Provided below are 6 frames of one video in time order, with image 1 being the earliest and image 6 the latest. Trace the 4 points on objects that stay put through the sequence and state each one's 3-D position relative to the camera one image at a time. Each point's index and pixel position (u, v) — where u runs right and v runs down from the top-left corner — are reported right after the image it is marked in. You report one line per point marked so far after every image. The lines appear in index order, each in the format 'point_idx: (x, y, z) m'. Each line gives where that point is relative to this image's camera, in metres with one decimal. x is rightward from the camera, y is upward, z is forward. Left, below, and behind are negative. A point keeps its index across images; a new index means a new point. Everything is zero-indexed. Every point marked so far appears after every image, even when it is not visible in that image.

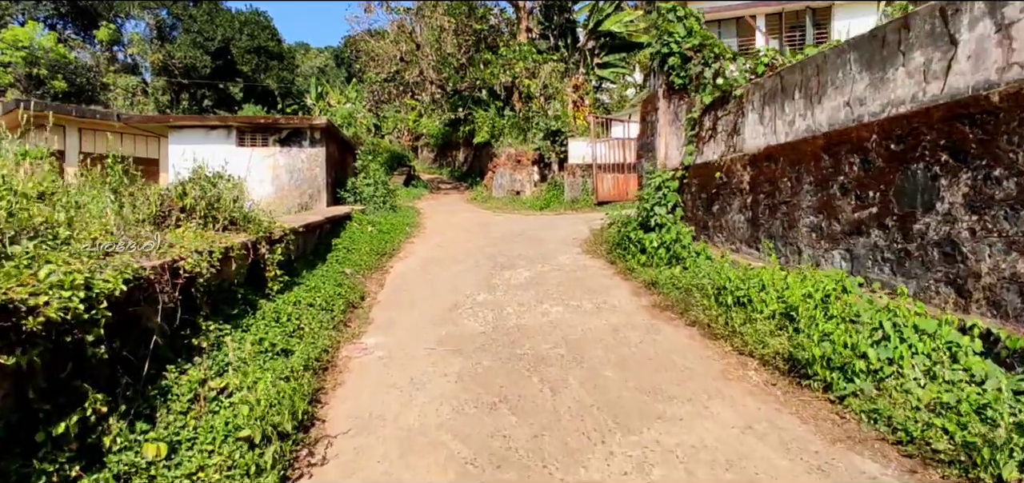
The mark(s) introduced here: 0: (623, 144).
0: (+3.2, +2.9, +18.5) m
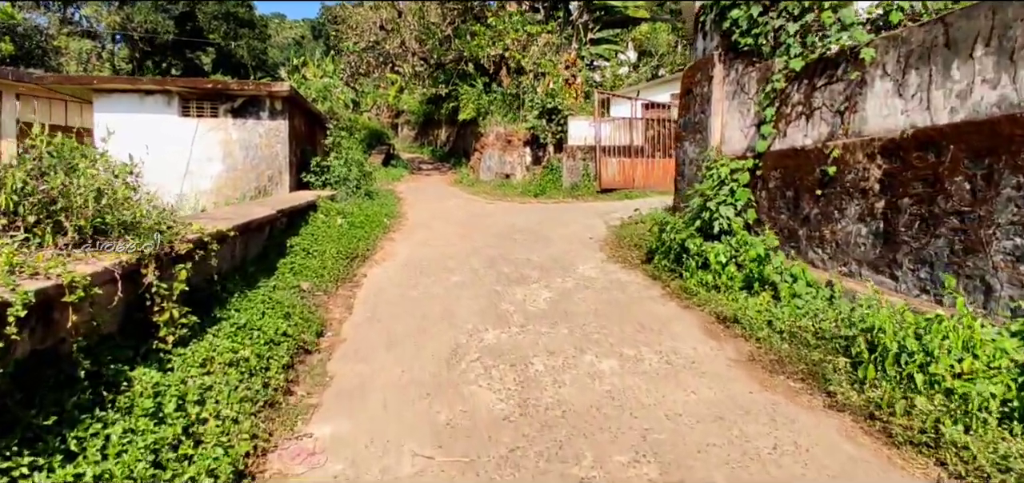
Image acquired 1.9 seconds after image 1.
0: (+3.1, +3.1, +16.5) m
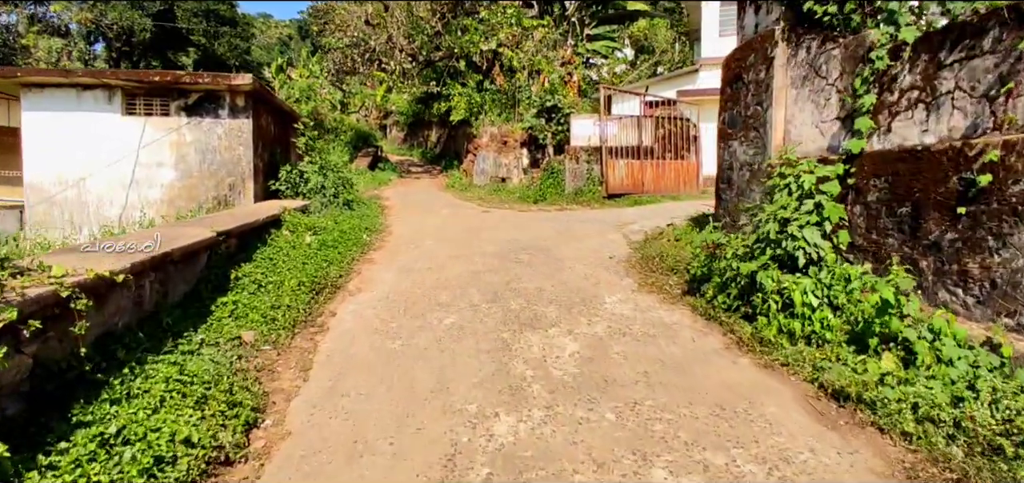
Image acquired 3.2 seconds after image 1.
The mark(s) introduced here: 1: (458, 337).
0: (+3.0, +2.9, +15.0) m
1: (-0.4, -0.7, +4.7) m
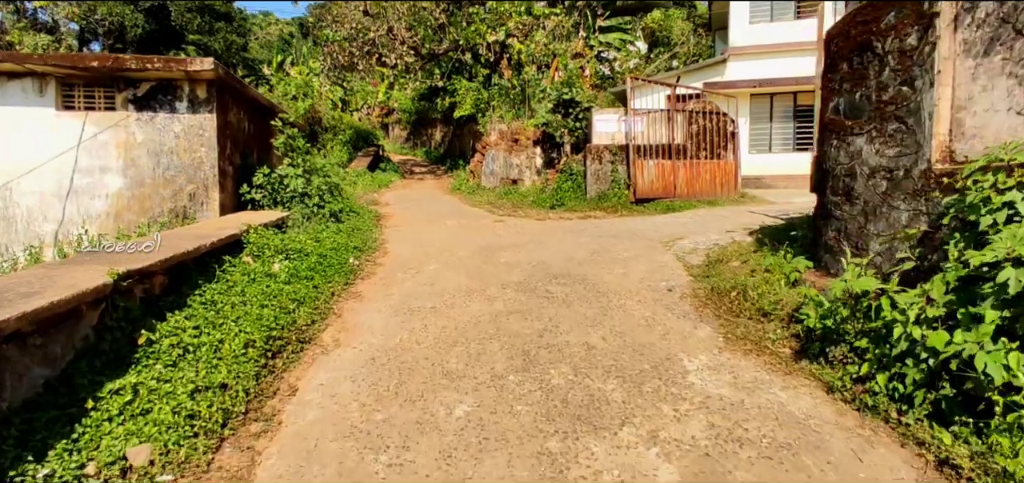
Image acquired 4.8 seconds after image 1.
0: (+3.3, +2.6, +13.2) m
1: (-0.2, -1.0, +3.0) m
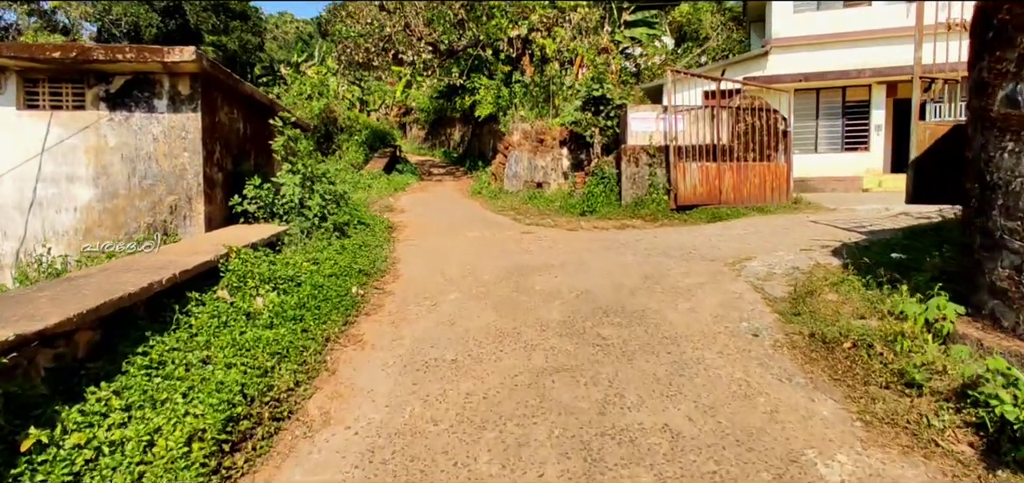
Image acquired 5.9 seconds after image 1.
0: (+3.8, +2.4, +11.9) m
1: (+0.1, -1.2, +1.8) m
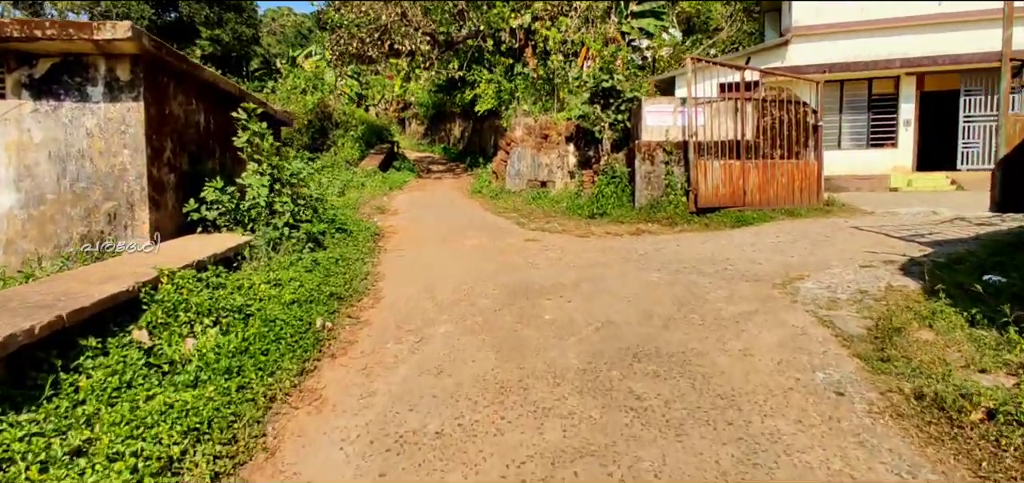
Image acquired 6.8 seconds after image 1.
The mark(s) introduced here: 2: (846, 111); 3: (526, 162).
0: (+3.9, +2.3, +10.7) m
1: (+0.1, -1.4, +0.7) m
2: (+7.8, +3.0, +14.4) m
3: (+0.3, +1.7, +13.2) m
